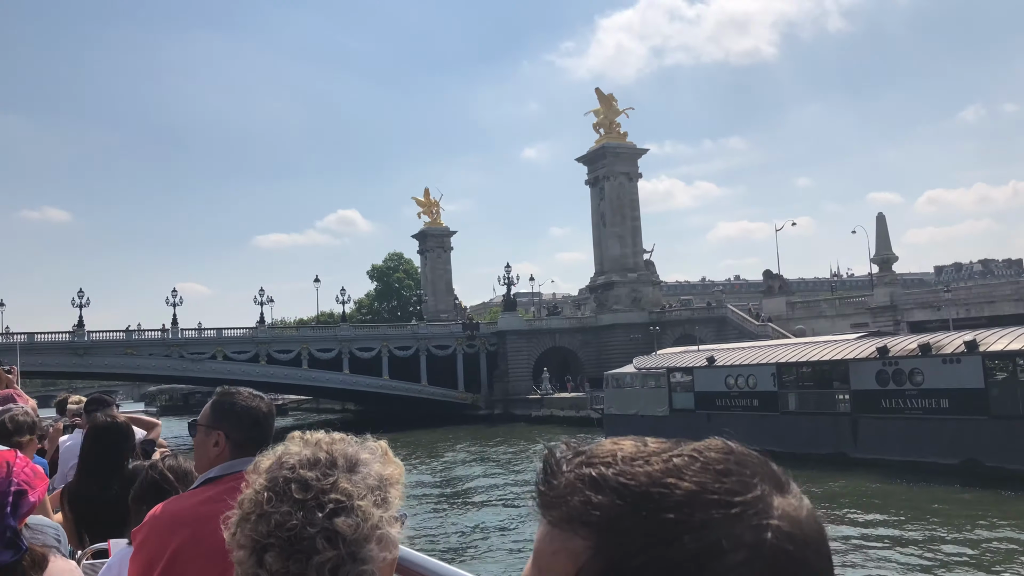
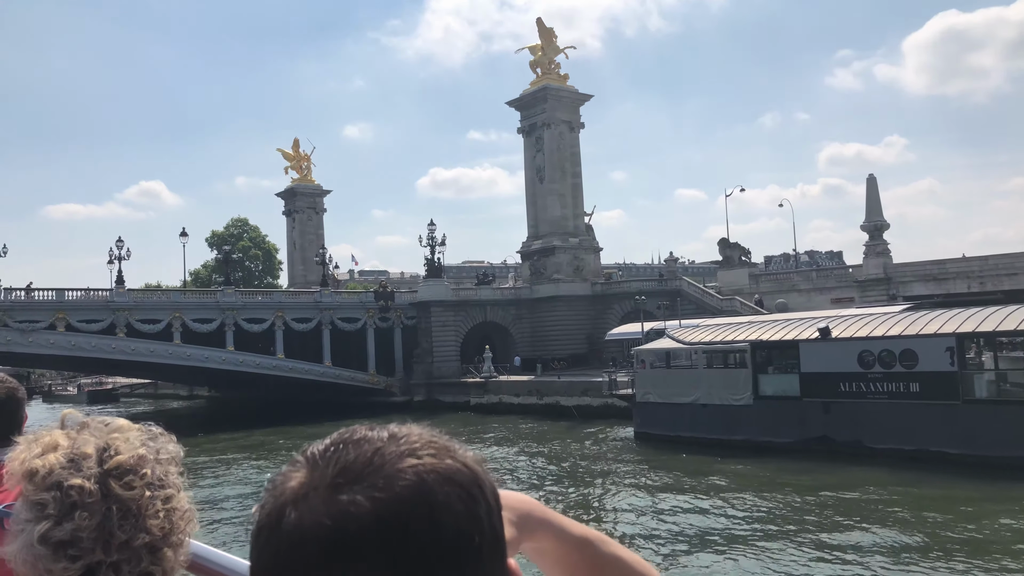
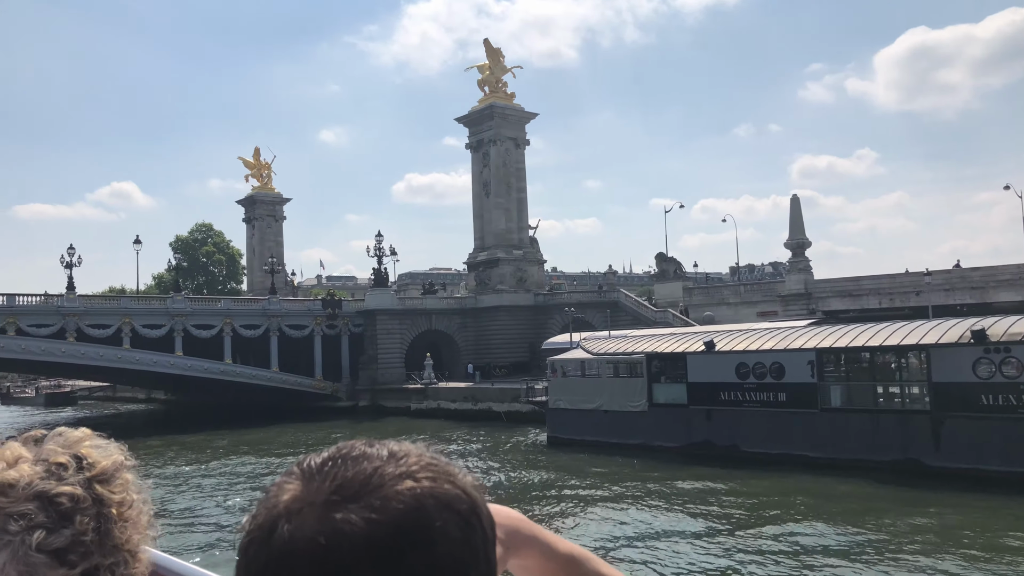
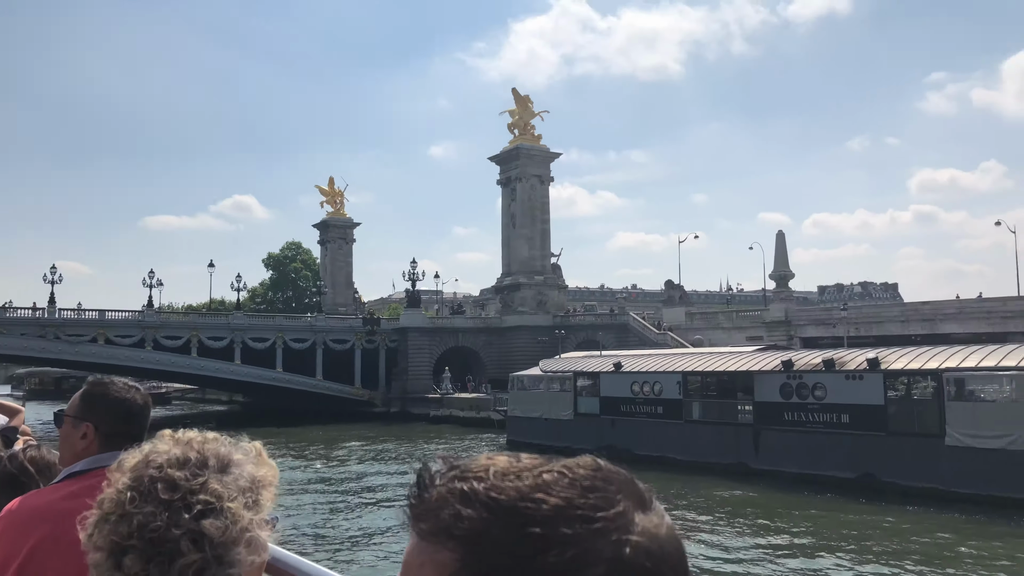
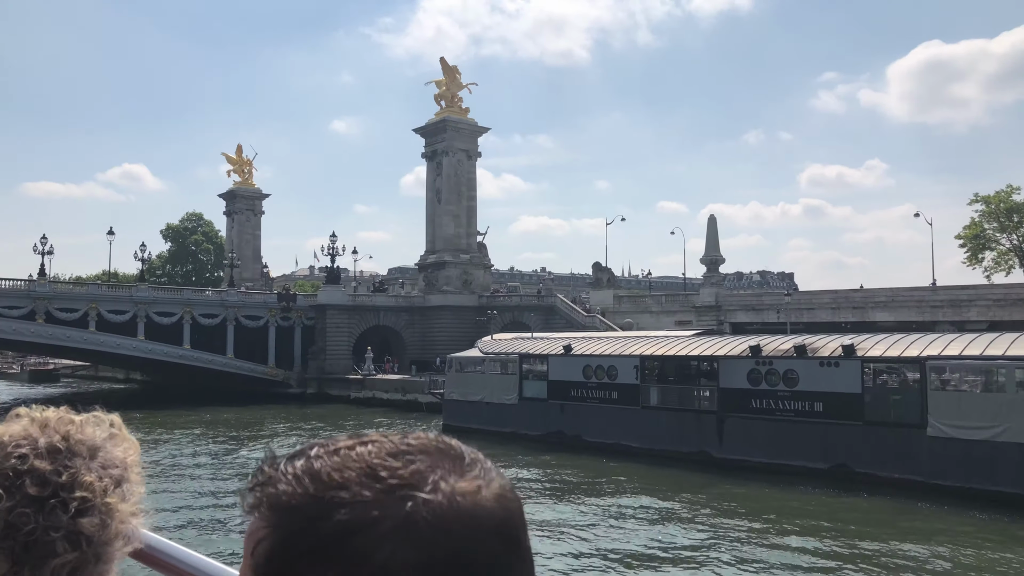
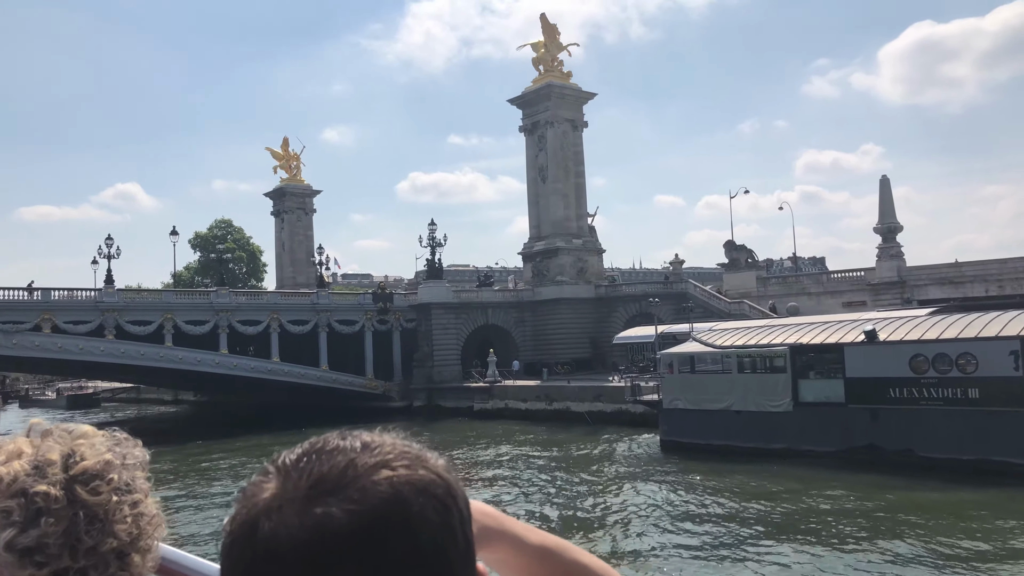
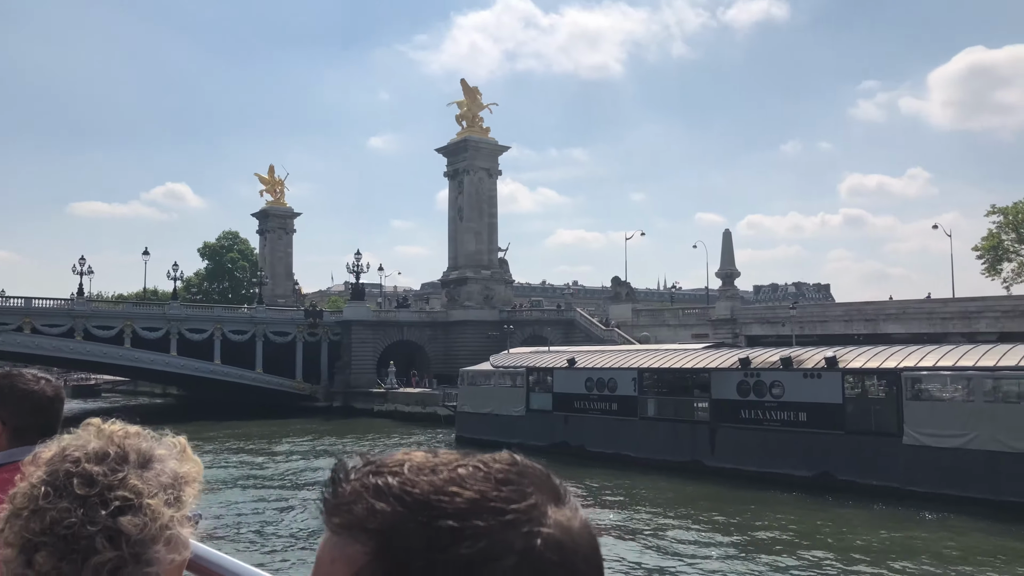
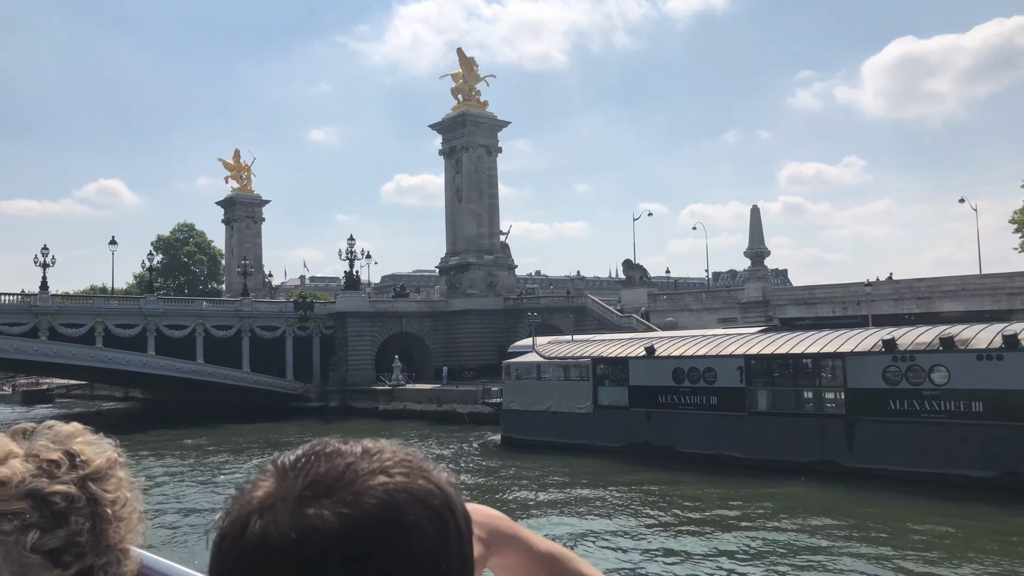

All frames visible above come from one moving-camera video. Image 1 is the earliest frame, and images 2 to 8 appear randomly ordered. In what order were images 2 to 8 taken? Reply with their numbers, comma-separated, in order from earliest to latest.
4, 7, 5, 8, 3, 2, 6
